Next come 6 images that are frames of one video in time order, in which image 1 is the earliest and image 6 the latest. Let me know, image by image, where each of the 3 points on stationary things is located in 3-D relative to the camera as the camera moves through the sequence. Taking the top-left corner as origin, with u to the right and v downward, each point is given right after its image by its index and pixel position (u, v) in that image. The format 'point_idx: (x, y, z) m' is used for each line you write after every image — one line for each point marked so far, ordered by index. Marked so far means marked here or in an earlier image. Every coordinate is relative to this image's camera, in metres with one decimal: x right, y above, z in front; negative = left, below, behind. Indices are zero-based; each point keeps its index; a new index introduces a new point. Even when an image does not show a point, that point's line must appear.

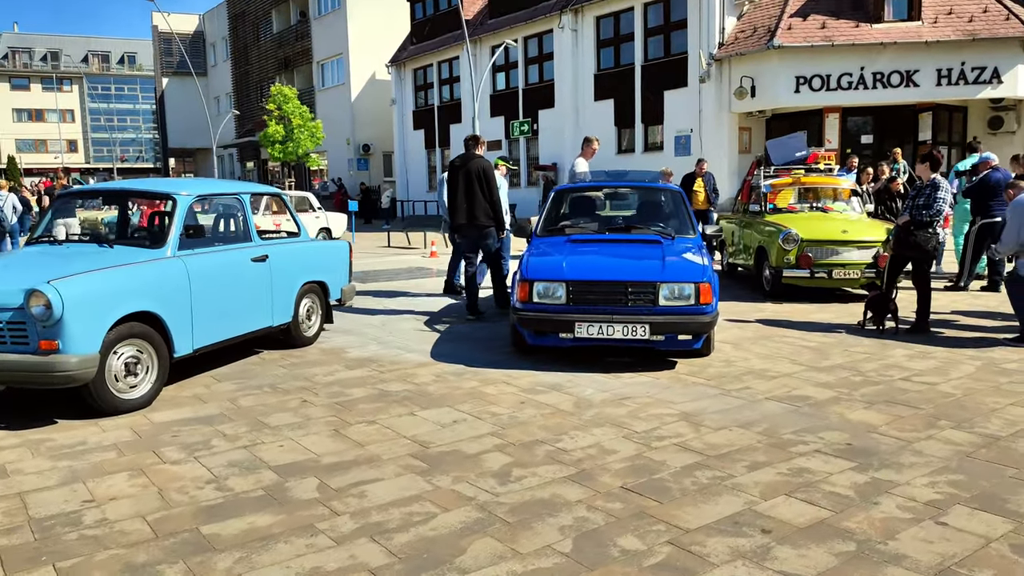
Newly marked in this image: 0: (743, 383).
0: (+1.9, -0.8, +5.8) m
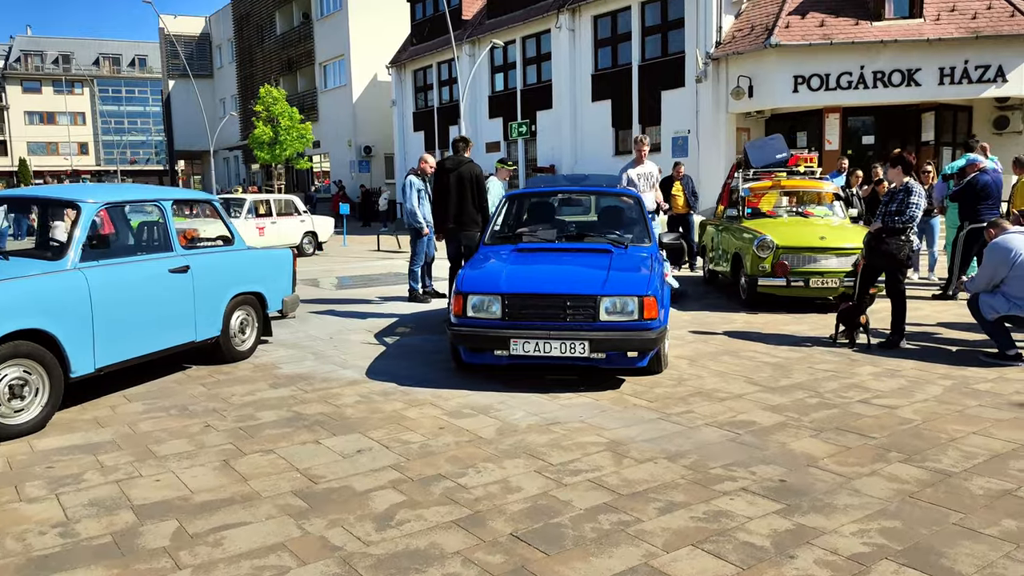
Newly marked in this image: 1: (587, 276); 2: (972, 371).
0: (+1.3, -0.9, +5.4) m
1: (+0.6, +0.1, +5.9) m
2: (+4.1, -0.7, +6.4) m
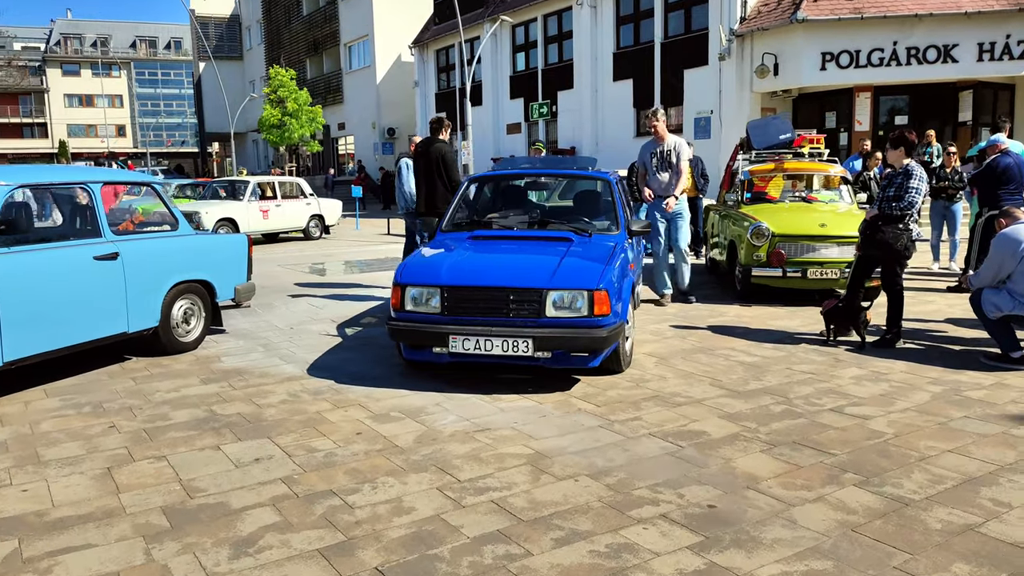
0: (+0.9, -0.9, +5.0) m
1: (+0.2, +0.2, +5.4) m
2: (+3.7, -0.7, +5.8) m
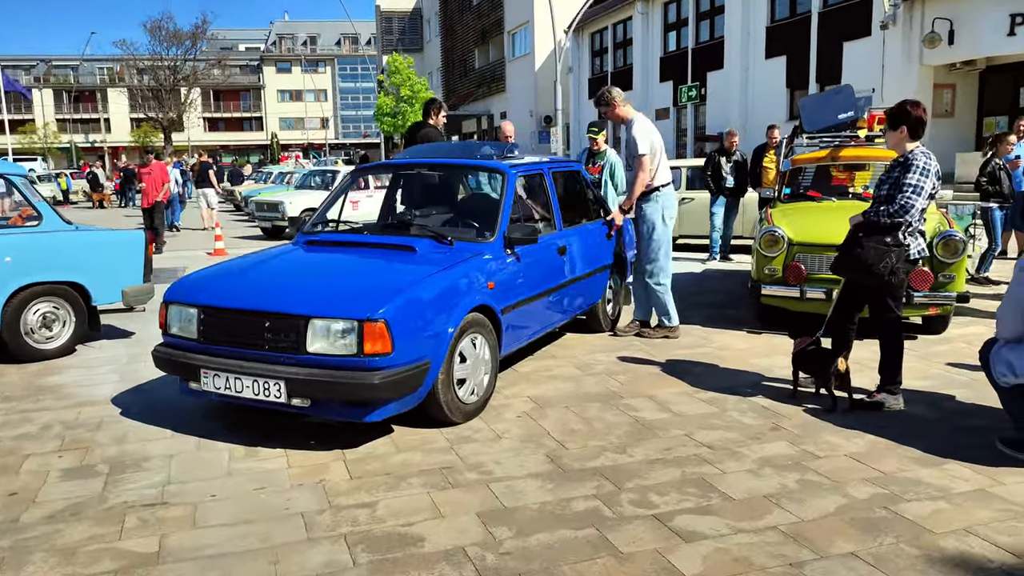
0: (-0.7, -1.0, +3.7) m
1: (-1.2, 0.0, +4.3) m
2: (+2.3, -1.0, +3.8) m
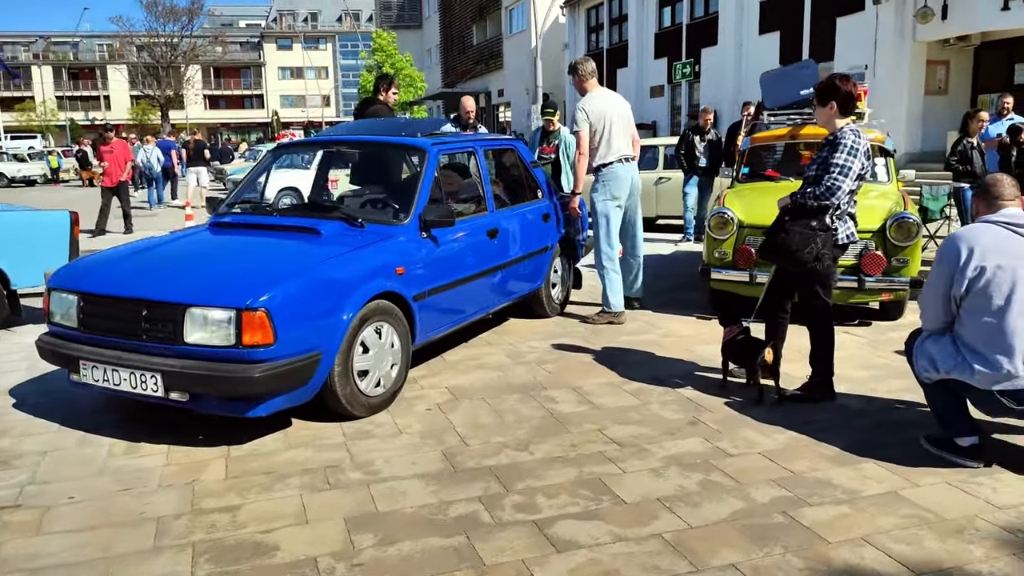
0: (-1.2, -1.0, +3.4) m
1: (-1.8, +0.1, +4.0) m
2: (+1.7, -0.9, +3.6) m
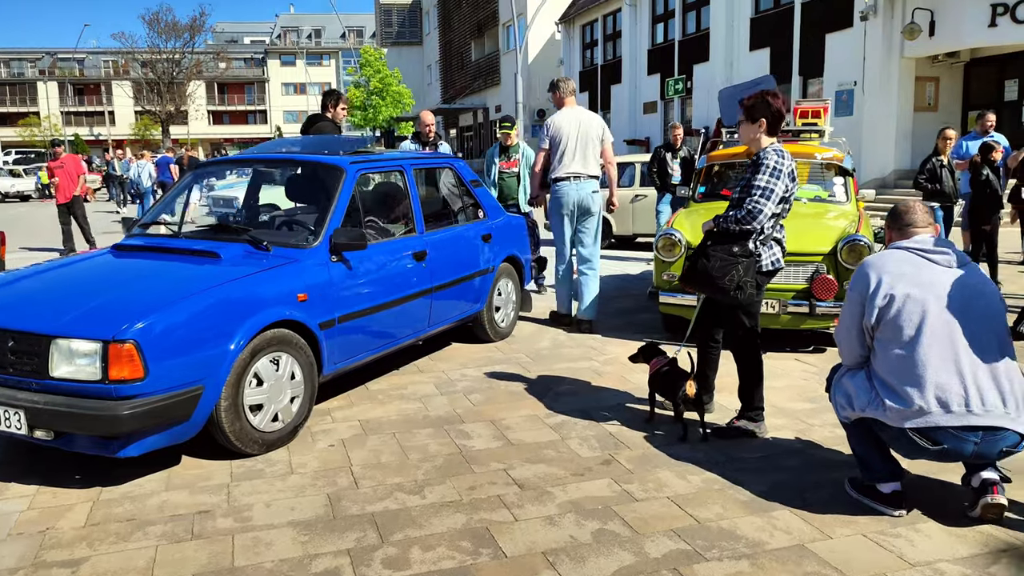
0: (-1.8, -1.1, +3.2) m
1: (-2.3, -0.1, +3.8) m
2: (+1.2, -1.1, +3.3) m
